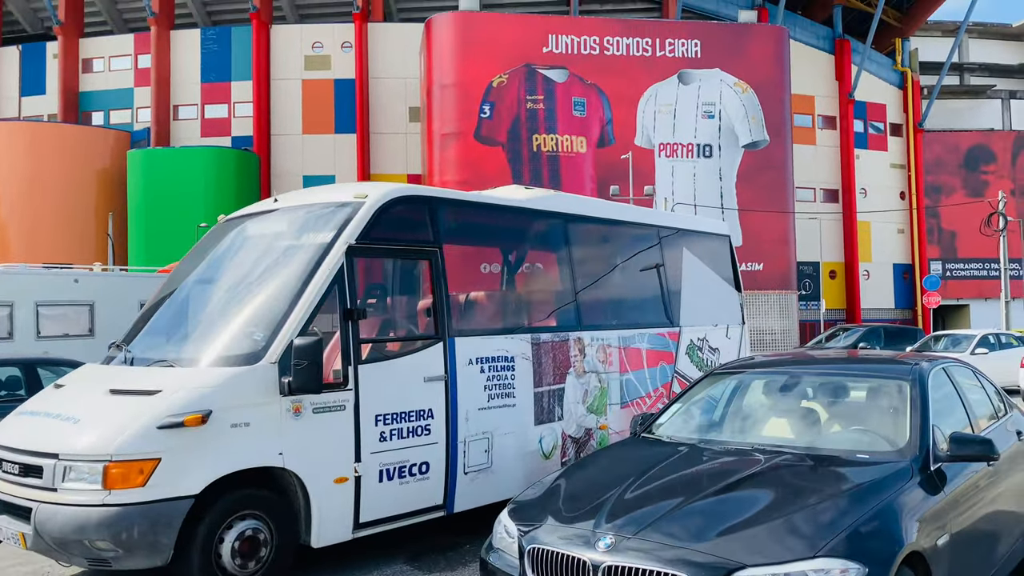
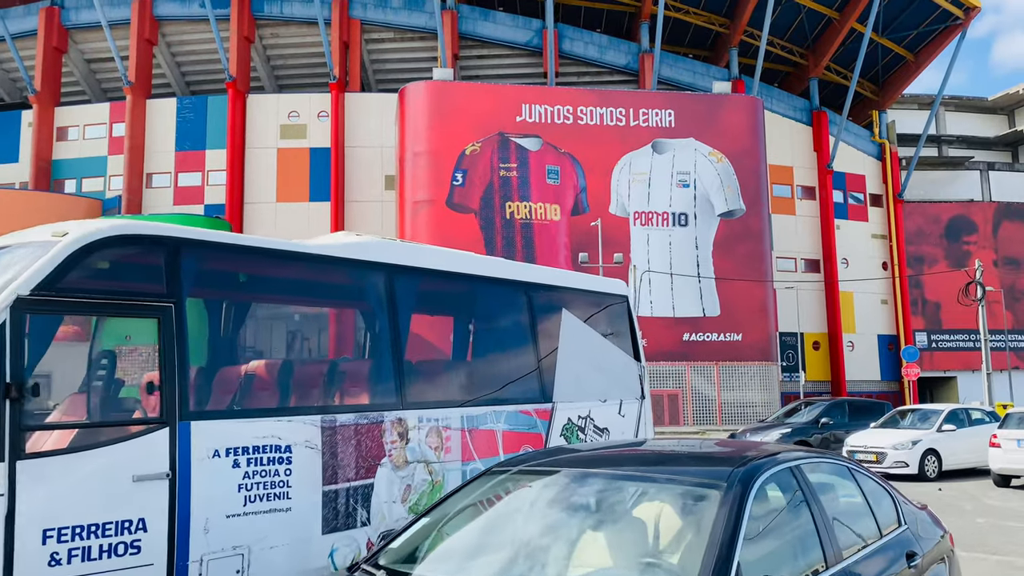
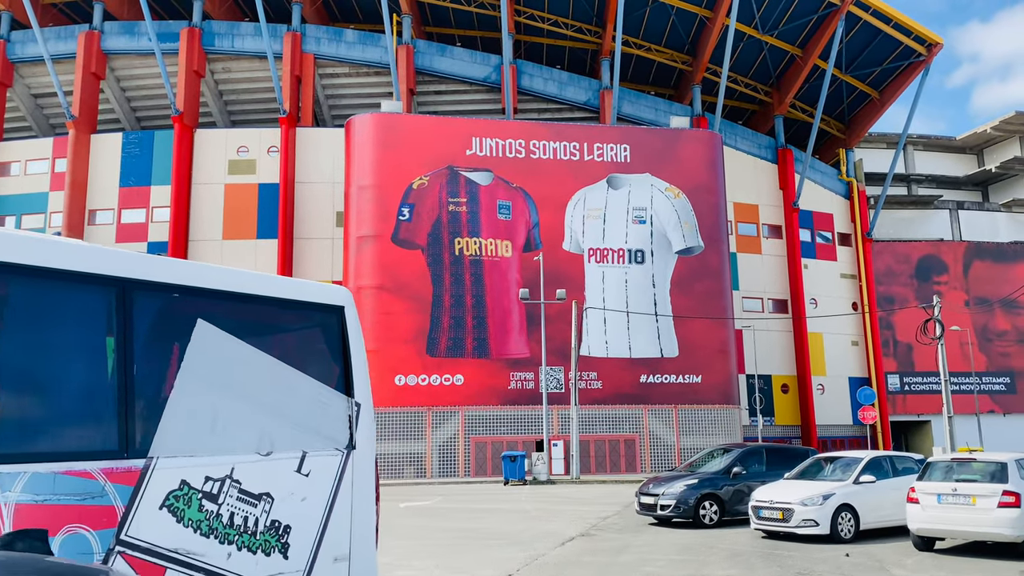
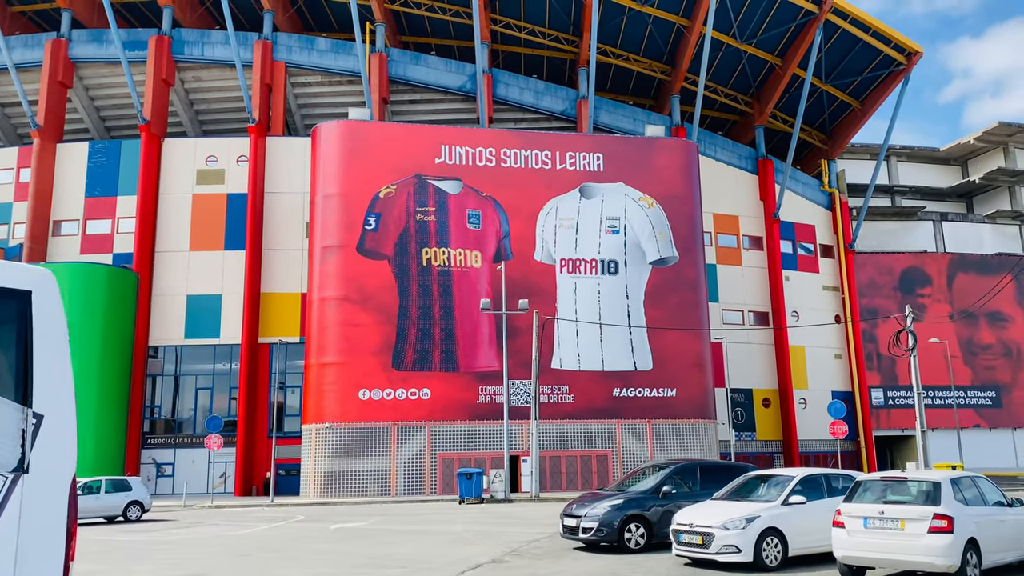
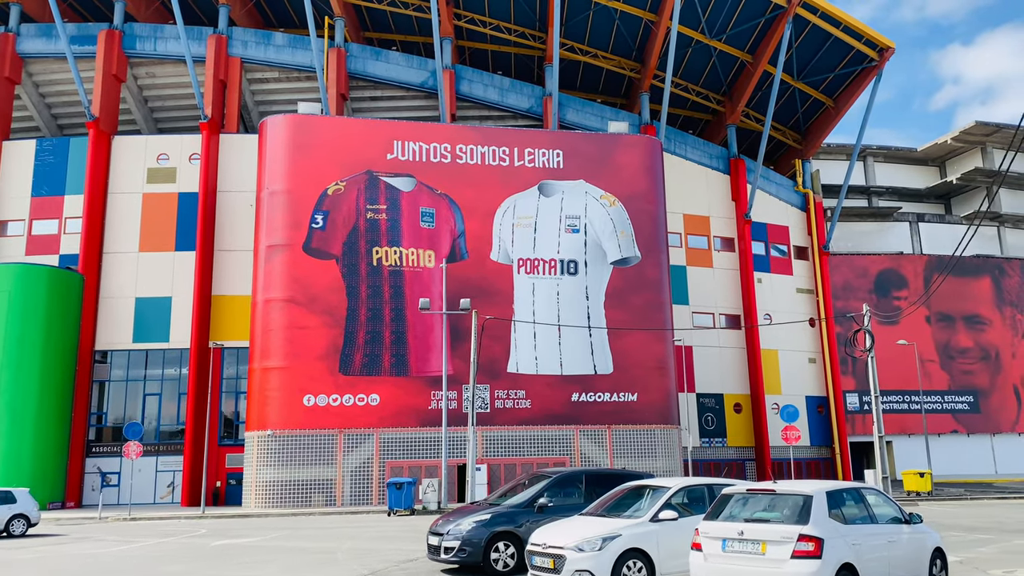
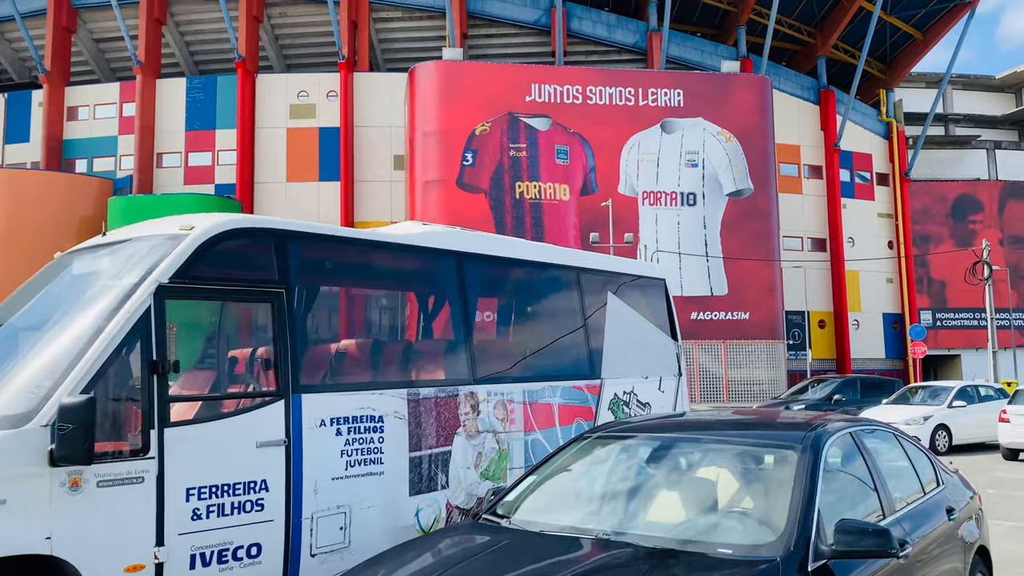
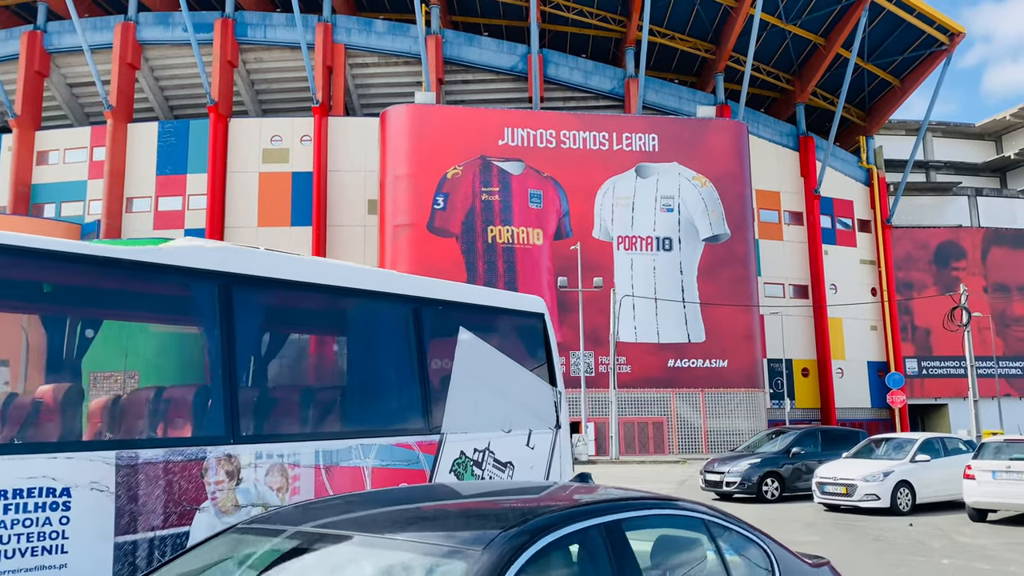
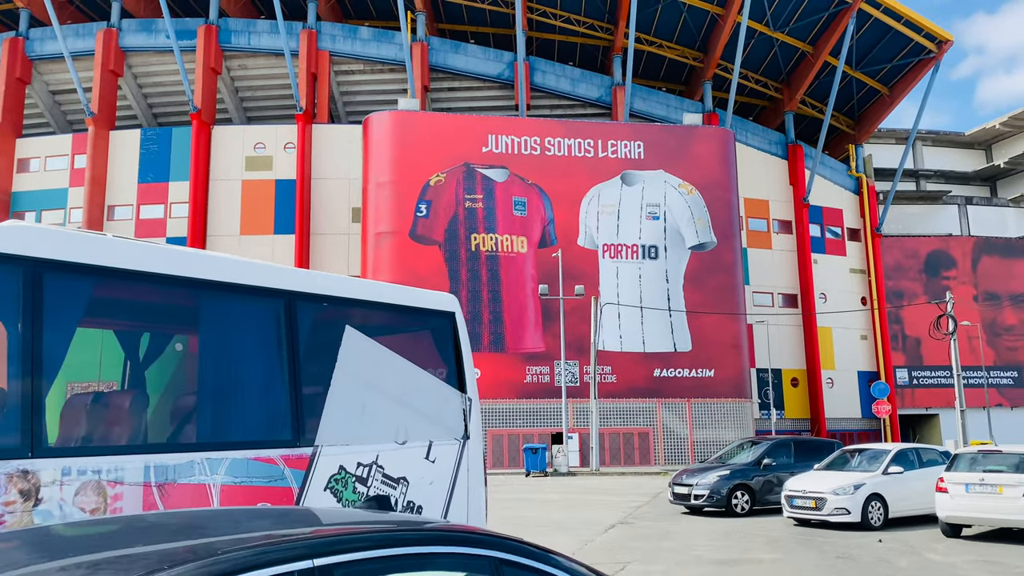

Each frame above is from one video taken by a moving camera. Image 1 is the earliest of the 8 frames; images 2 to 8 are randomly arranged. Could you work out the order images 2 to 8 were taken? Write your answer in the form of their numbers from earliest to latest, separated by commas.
6, 2, 7, 8, 3, 4, 5
